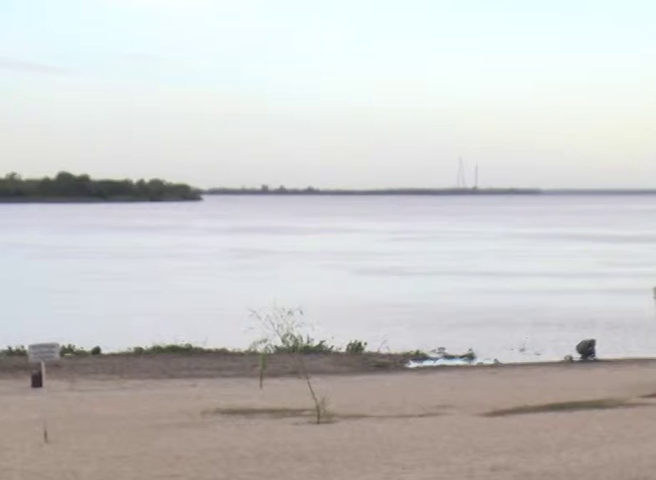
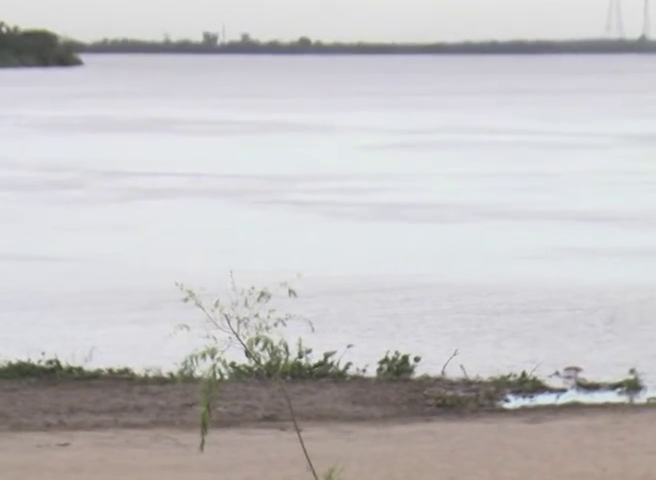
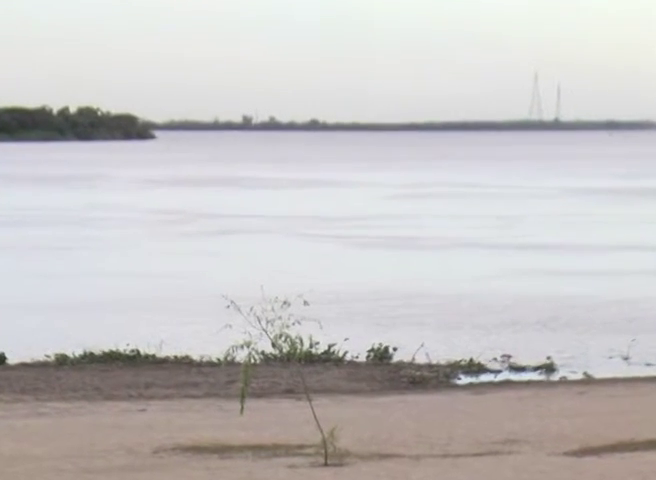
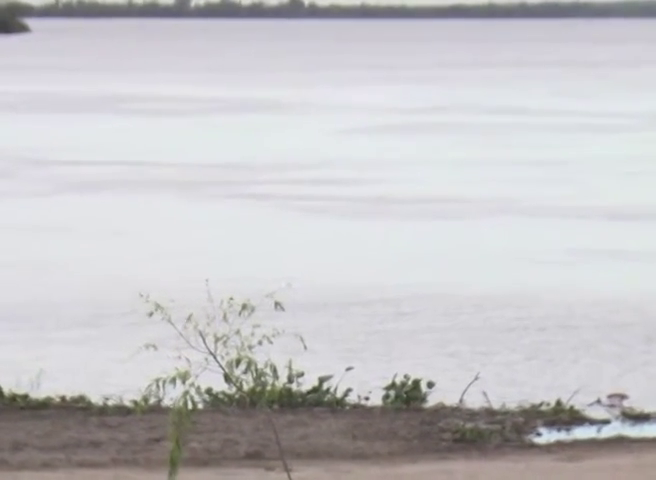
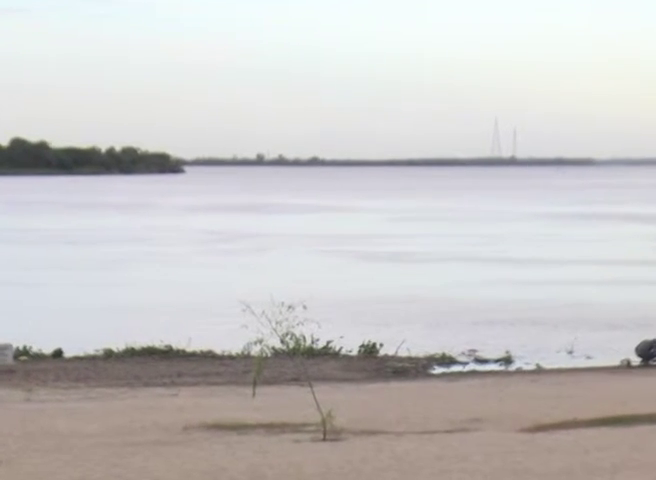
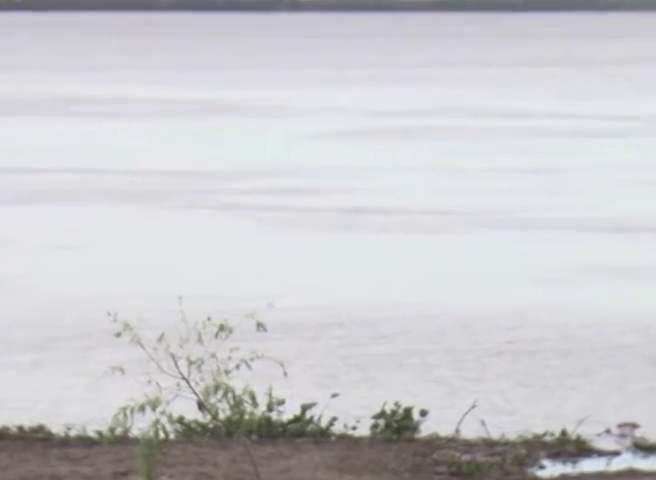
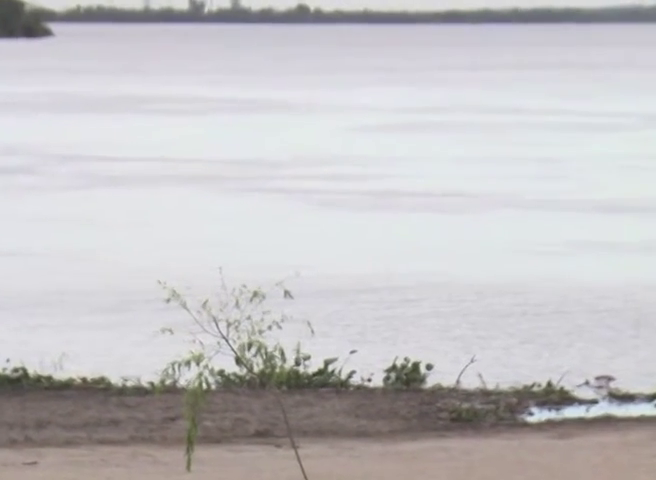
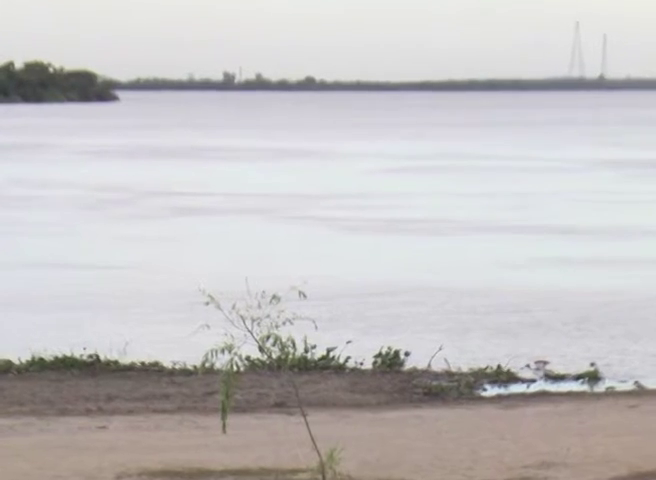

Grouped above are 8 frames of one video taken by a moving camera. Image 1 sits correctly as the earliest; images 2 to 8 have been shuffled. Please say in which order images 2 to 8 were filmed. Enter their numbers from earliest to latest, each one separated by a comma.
5, 3, 8, 2, 7, 4, 6
